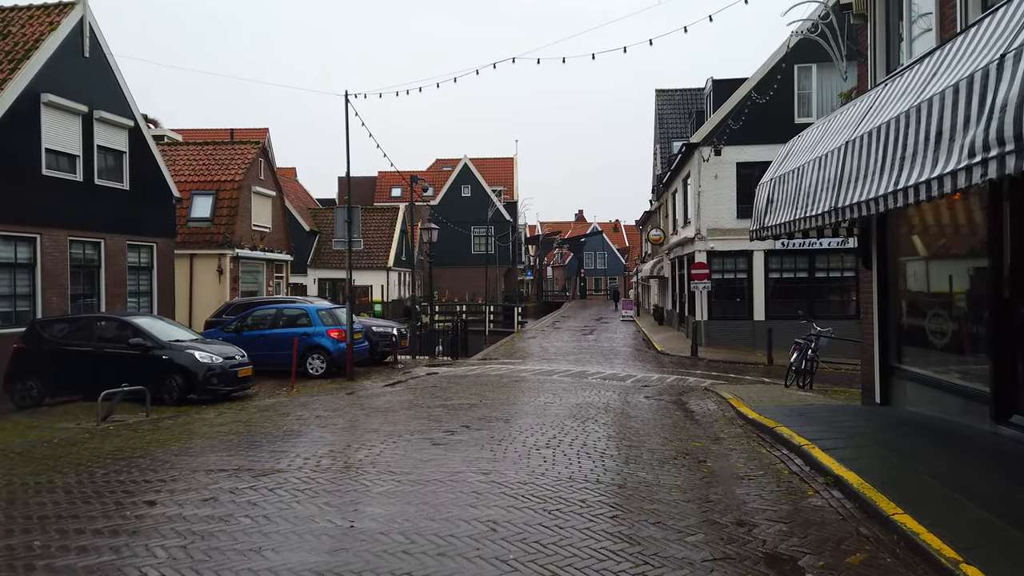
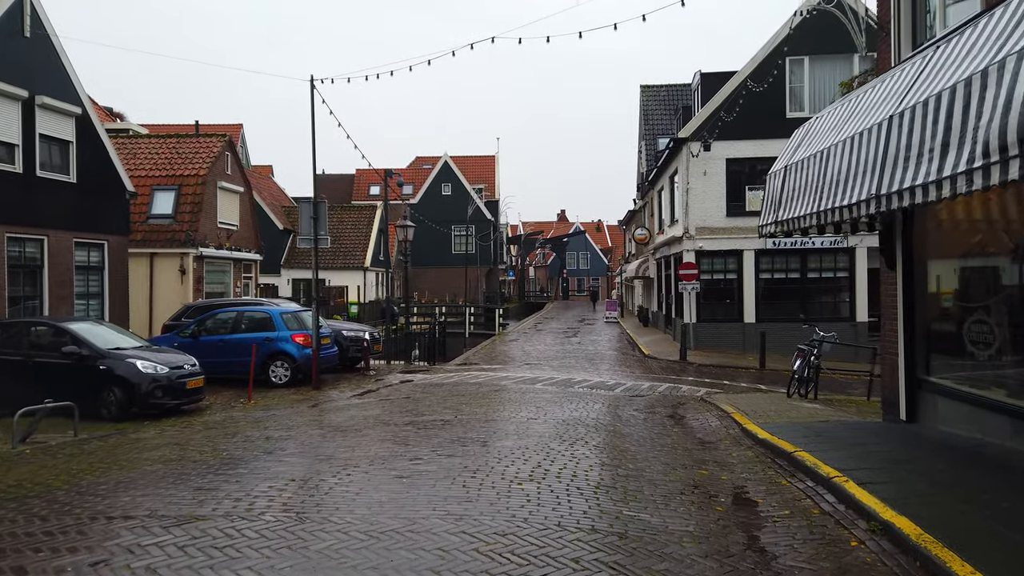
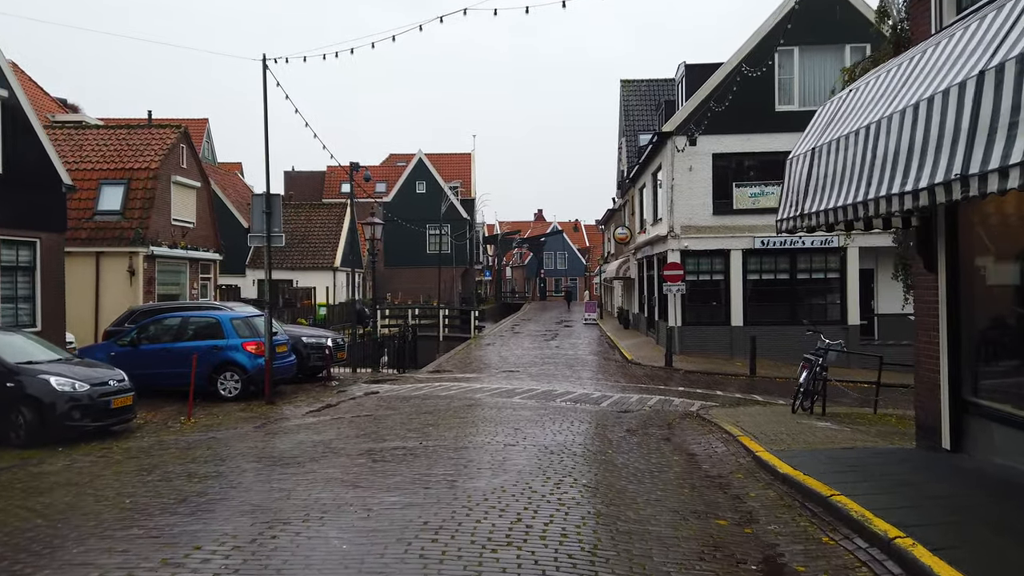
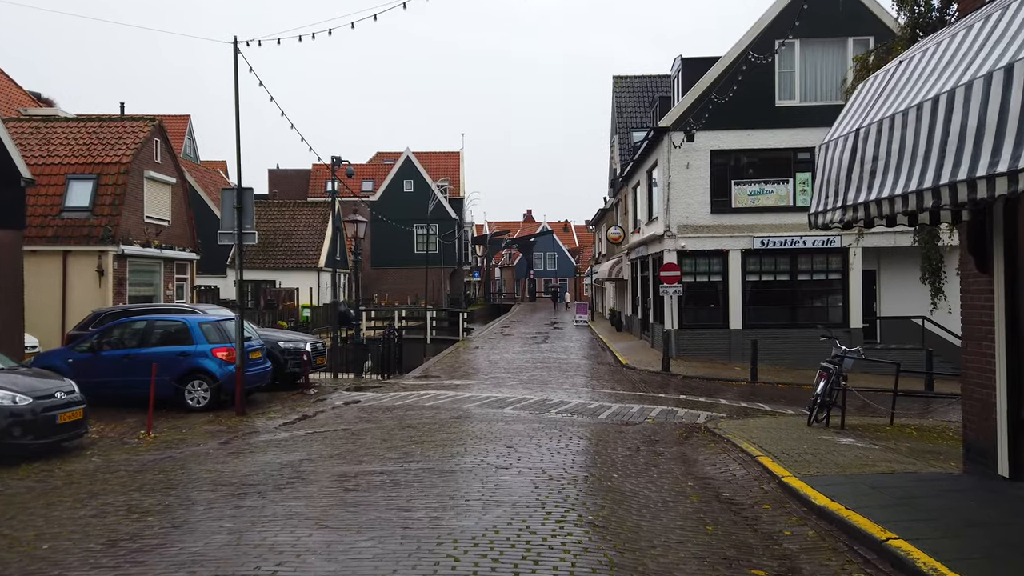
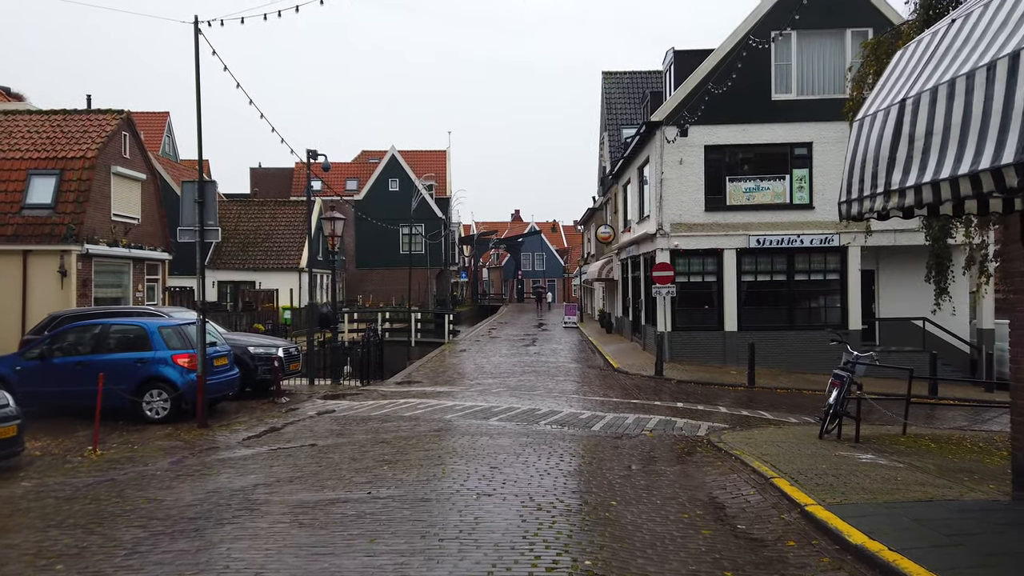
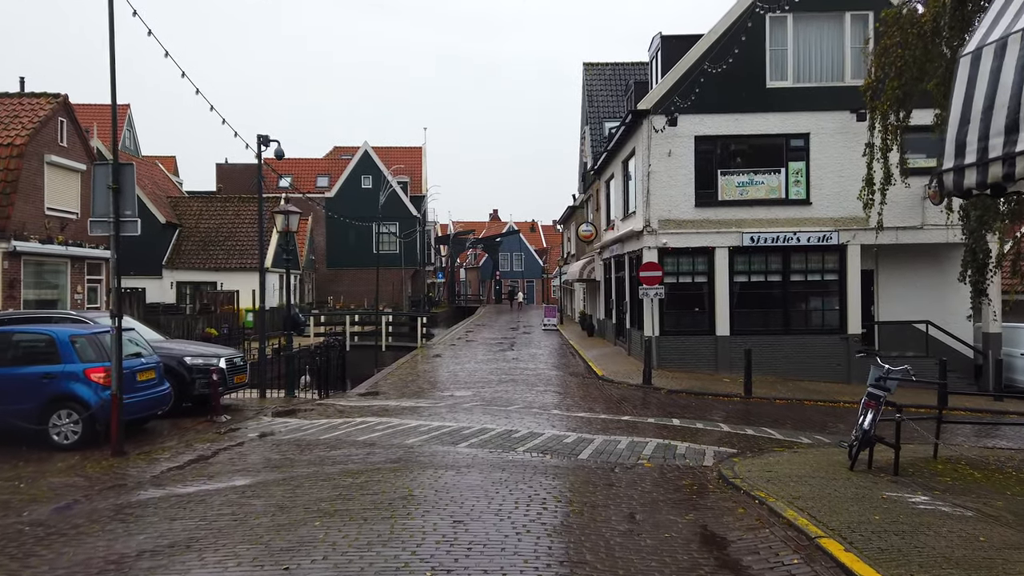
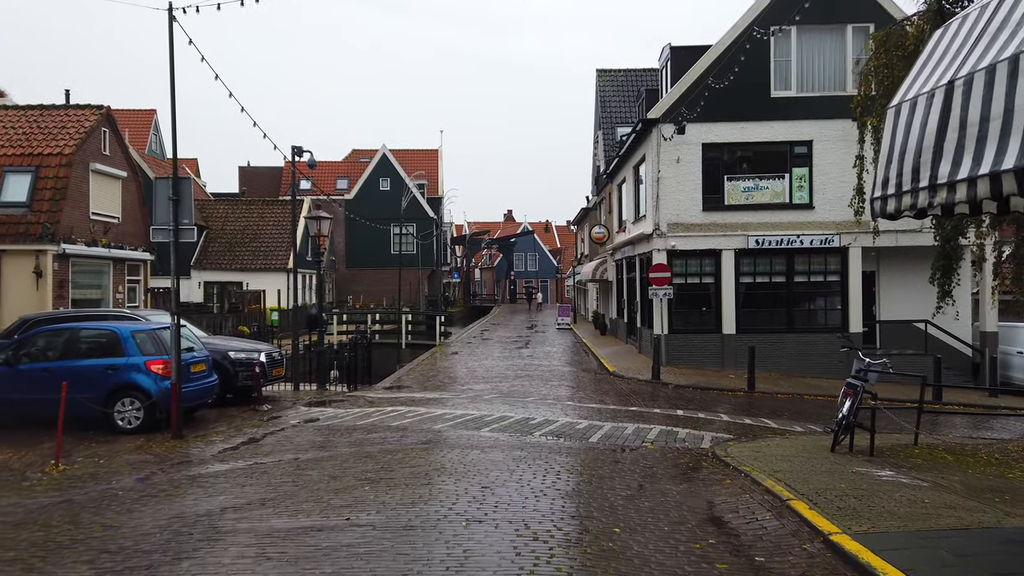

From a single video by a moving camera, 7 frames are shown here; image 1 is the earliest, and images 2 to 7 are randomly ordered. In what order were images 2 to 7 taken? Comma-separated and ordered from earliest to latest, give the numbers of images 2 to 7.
2, 3, 4, 5, 7, 6
